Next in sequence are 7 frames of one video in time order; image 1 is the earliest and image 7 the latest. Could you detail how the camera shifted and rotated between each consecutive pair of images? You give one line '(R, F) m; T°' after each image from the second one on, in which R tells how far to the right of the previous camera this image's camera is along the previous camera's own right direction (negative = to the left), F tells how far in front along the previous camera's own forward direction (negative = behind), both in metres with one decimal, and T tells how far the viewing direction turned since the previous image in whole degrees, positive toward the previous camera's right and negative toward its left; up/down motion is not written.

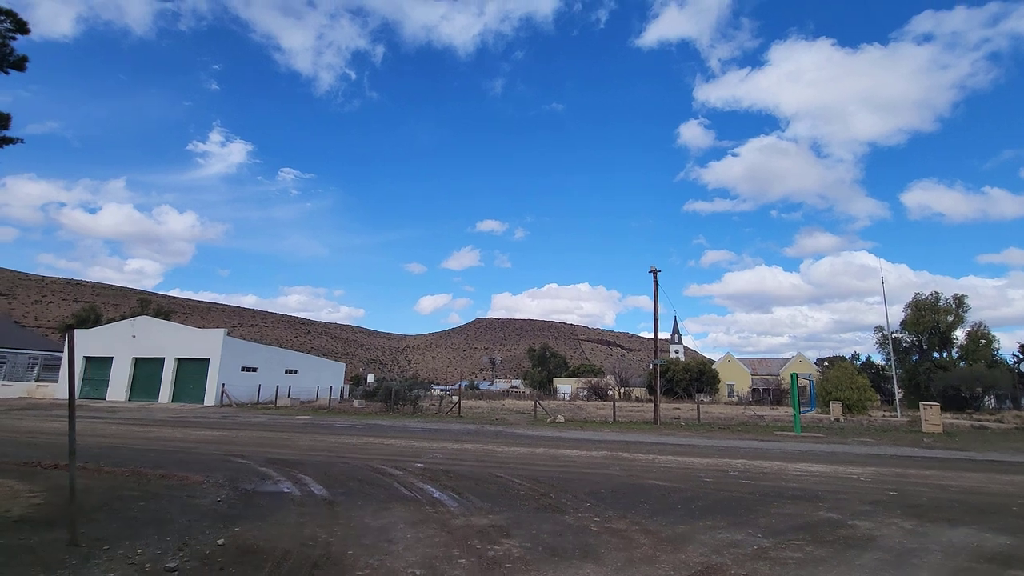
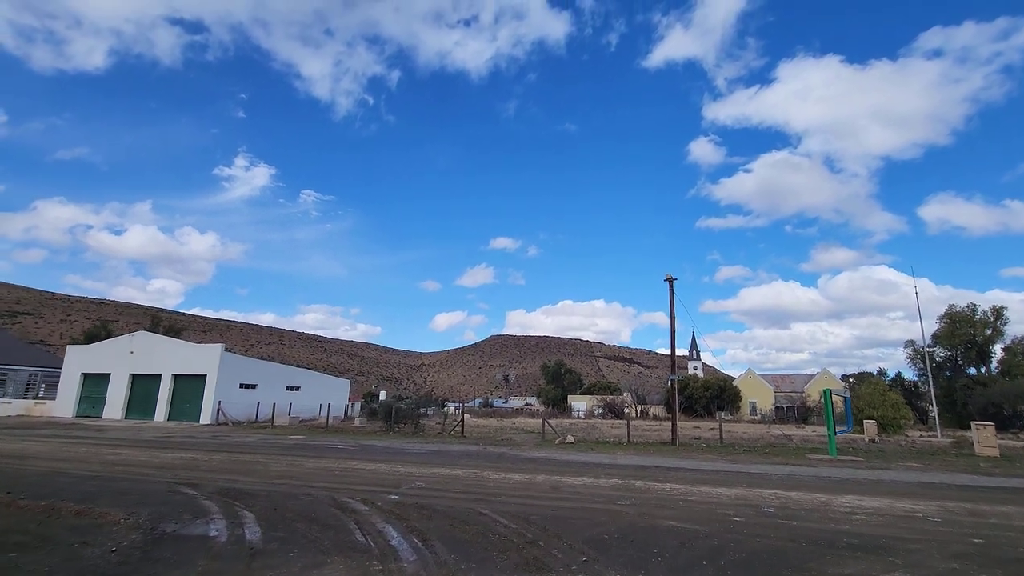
(+0.5, +1.7) m; -2°
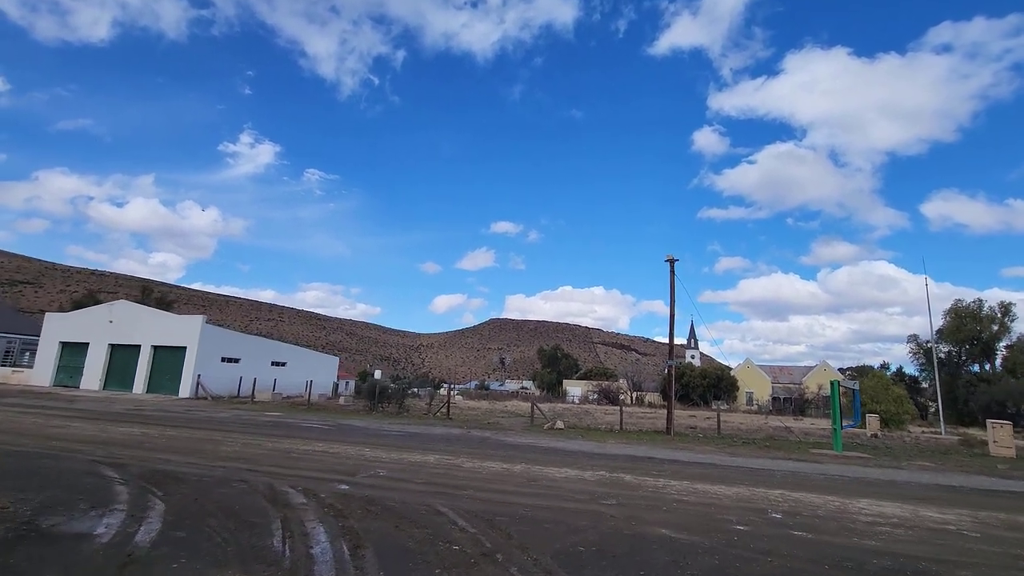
(+0.4, +1.4) m; 0°
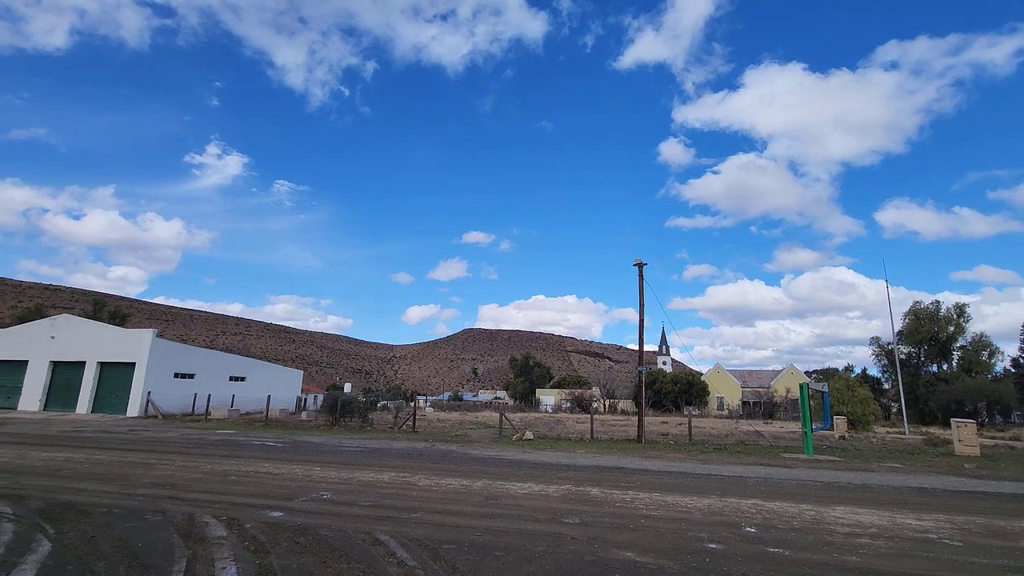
(+0.3, +0.7) m; +3°
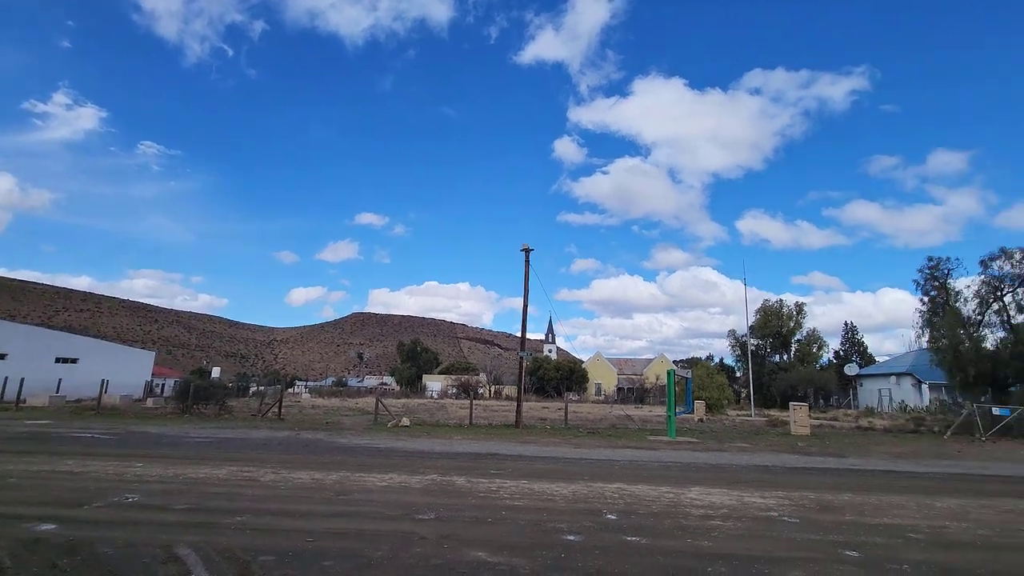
(+0.5, +0.7) m; +12°
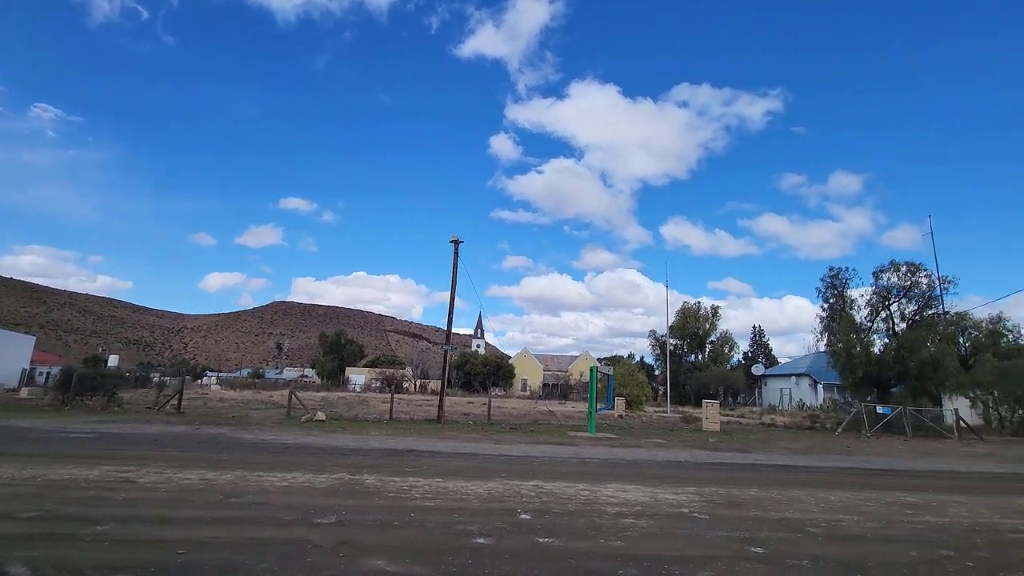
(+0.2, +0.4) m; +8°
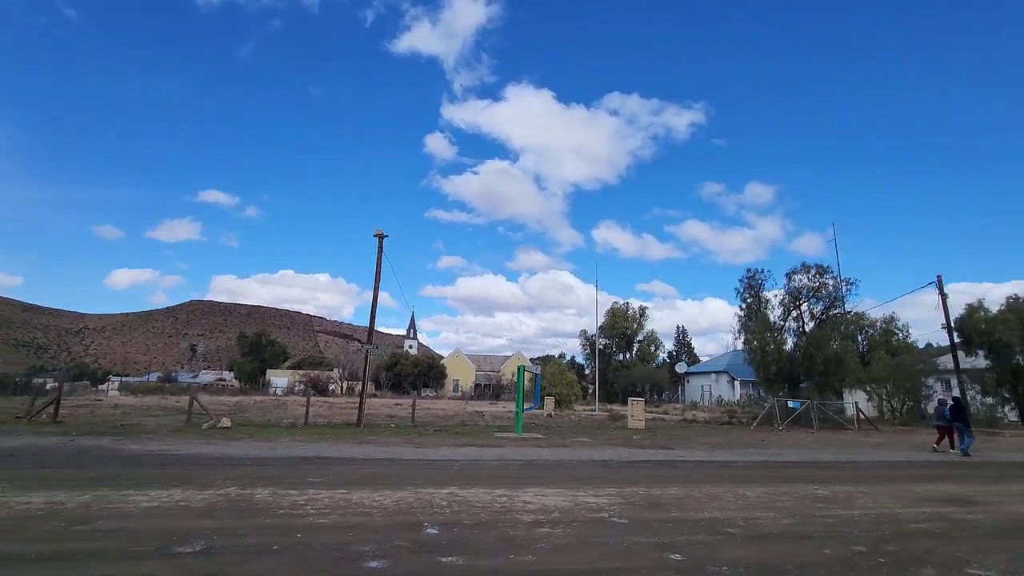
(+0.3, +0.6) m; +7°
